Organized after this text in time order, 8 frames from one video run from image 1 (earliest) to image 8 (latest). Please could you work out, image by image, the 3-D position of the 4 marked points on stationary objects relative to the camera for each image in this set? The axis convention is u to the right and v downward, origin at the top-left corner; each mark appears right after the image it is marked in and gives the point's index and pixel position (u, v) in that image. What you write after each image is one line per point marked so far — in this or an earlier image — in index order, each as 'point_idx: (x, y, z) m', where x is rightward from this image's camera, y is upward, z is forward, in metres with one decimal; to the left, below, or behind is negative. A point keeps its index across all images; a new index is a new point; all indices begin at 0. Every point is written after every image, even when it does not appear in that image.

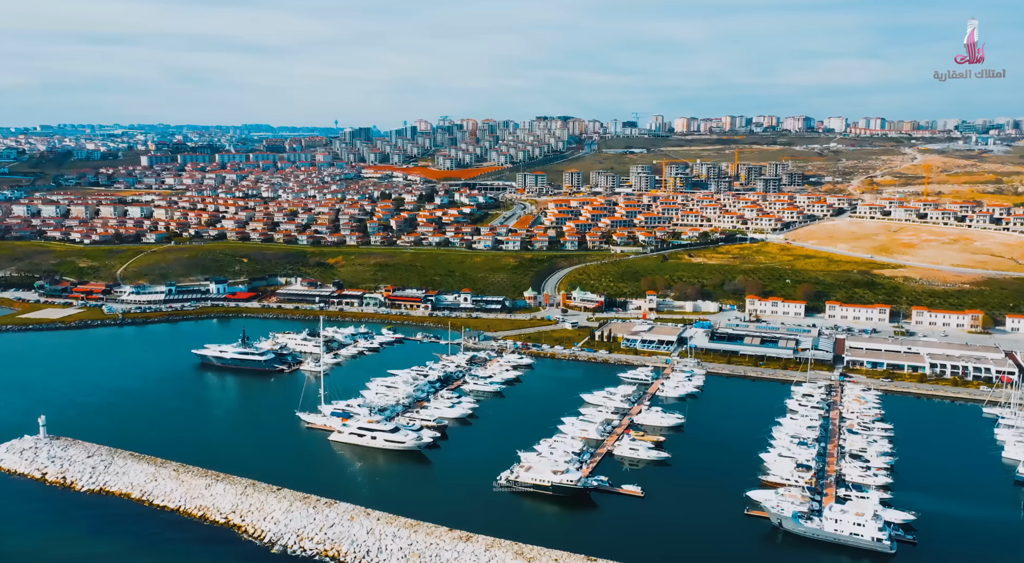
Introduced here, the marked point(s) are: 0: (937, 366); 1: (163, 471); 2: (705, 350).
0: (+9.4, -1.9, +17.6) m
1: (-5.4, -2.9, +12.4) m
2: (+4.7, -1.7, +19.5) m
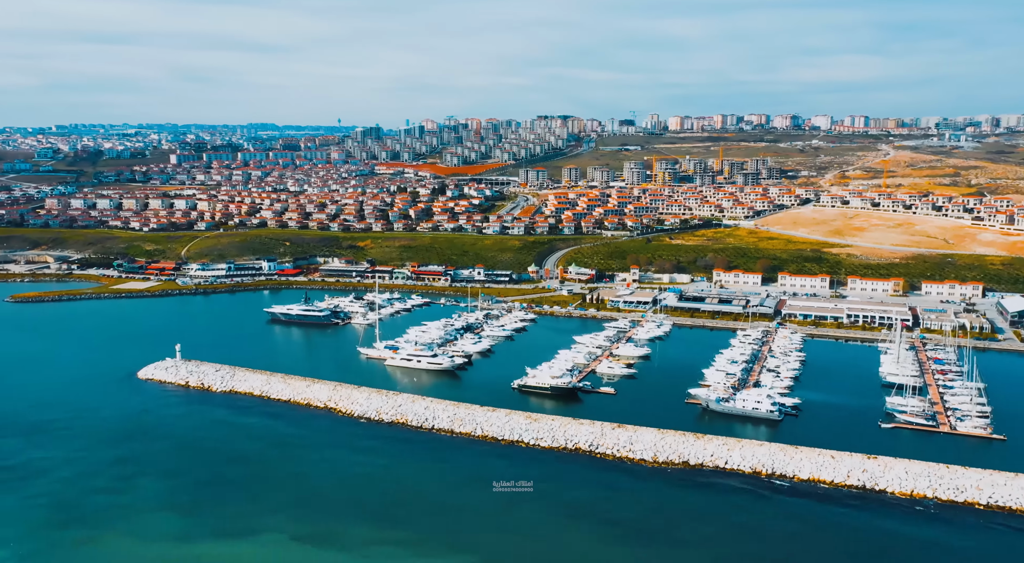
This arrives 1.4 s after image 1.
0: (+9.6, -1.0, +22.5) m
1: (-5.2, -2.1, +17.3) m
2: (+5.0, -0.8, +24.4) m
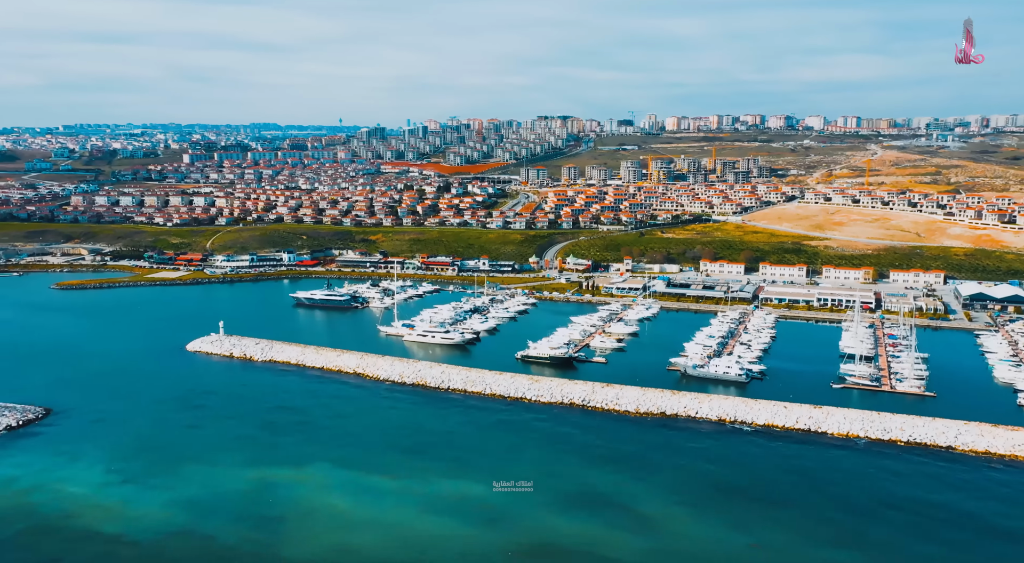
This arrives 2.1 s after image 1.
0: (+9.7, -0.6, +25.0) m
1: (-5.1, -1.7, +19.8) m
2: (+5.1, -0.4, +26.8) m
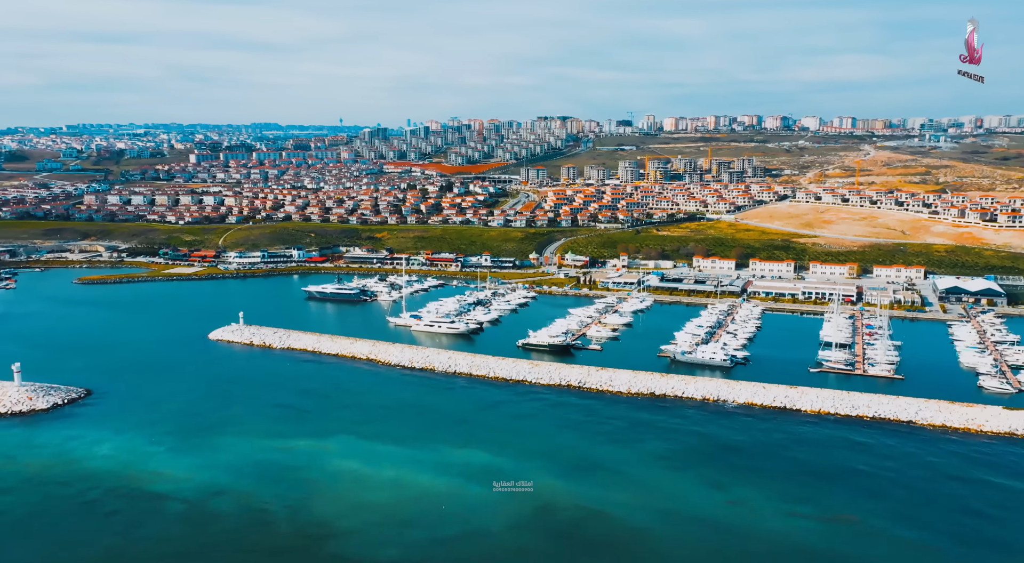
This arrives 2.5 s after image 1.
0: (+9.7, -0.4, +26.4) m
1: (-5.0, -1.5, +21.2) m
2: (+5.1, -0.2, +28.2) m
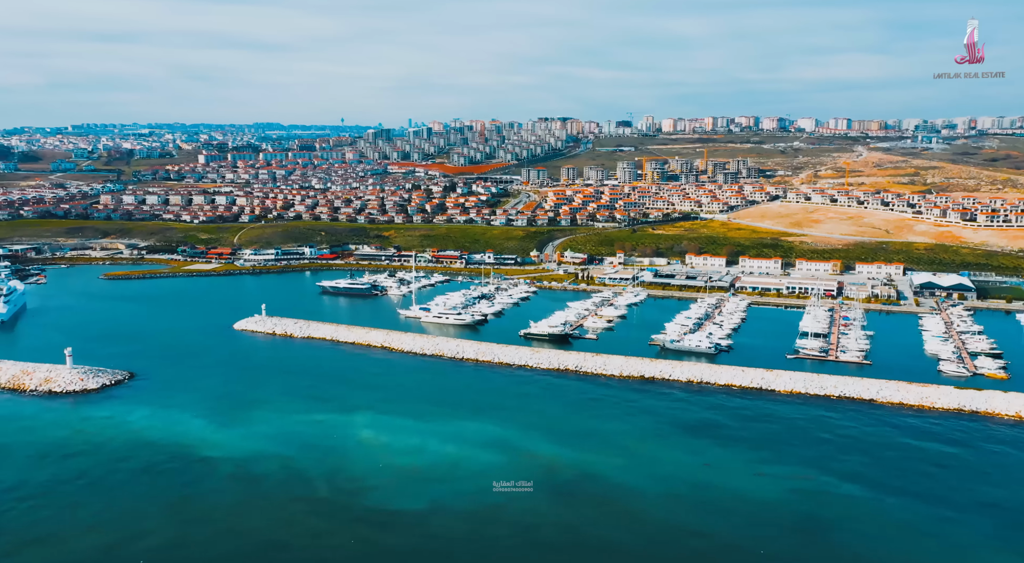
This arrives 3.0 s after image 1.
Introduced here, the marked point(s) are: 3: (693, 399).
0: (+9.8, -0.2, +28.1) m
1: (-4.9, -1.3, +22.9) m
2: (+5.2, -0.1, +30.0) m
3: (+3.9, -2.5, +17.2) m
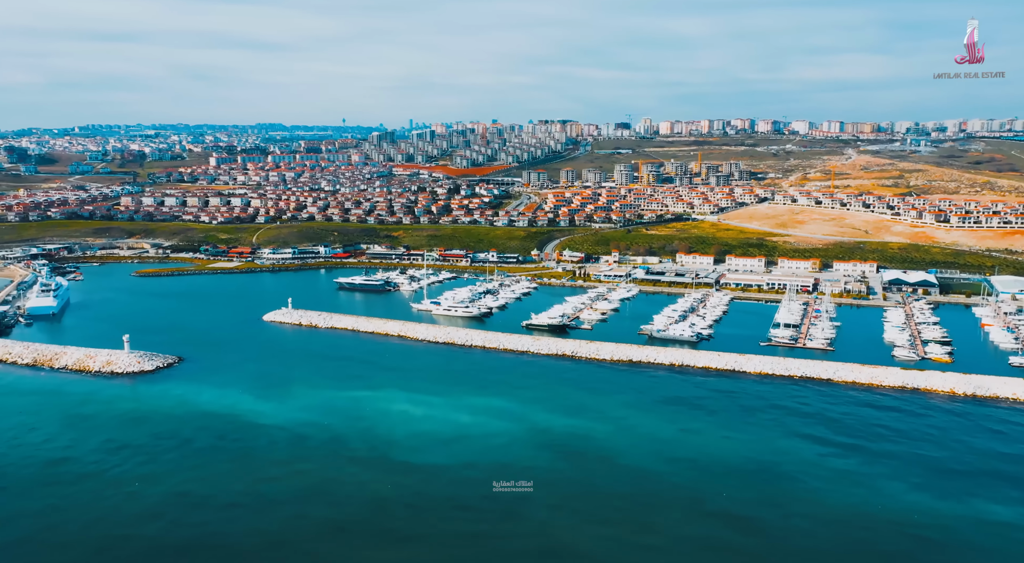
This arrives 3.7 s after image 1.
0: (+9.9, -0.1, +30.6) m
1: (-4.8, -1.2, +25.4) m
2: (+5.3, +0.1, +32.5) m
3: (+4.0, -2.4, +19.7) m
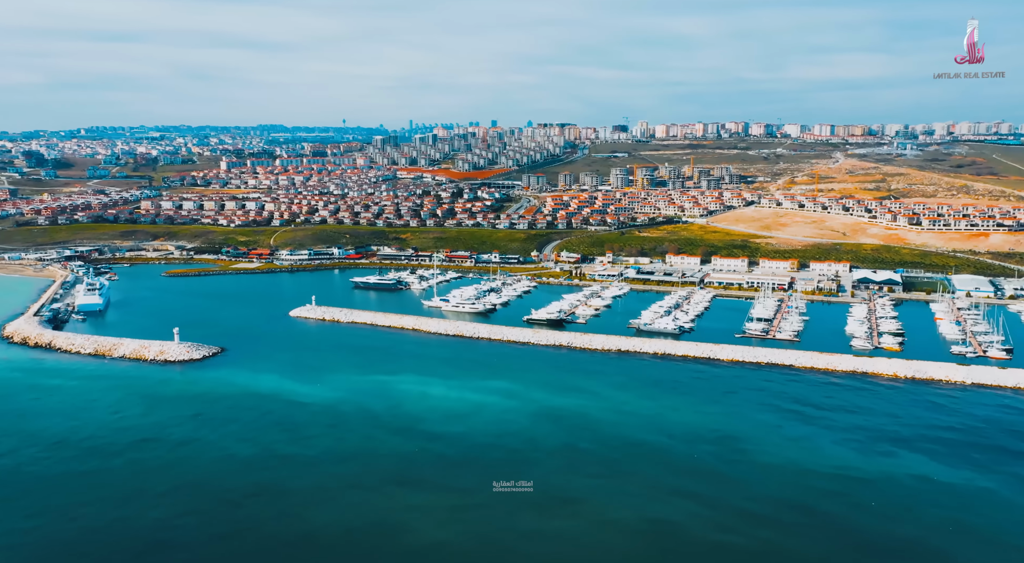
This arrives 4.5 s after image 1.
0: (+10.0, 0.0, +33.4) m
1: (-4.8, -1.2, +28.3) m
2: (+5.3, +0.1, +35.3) m
3: (+4.1, -2.4, +22.5) m
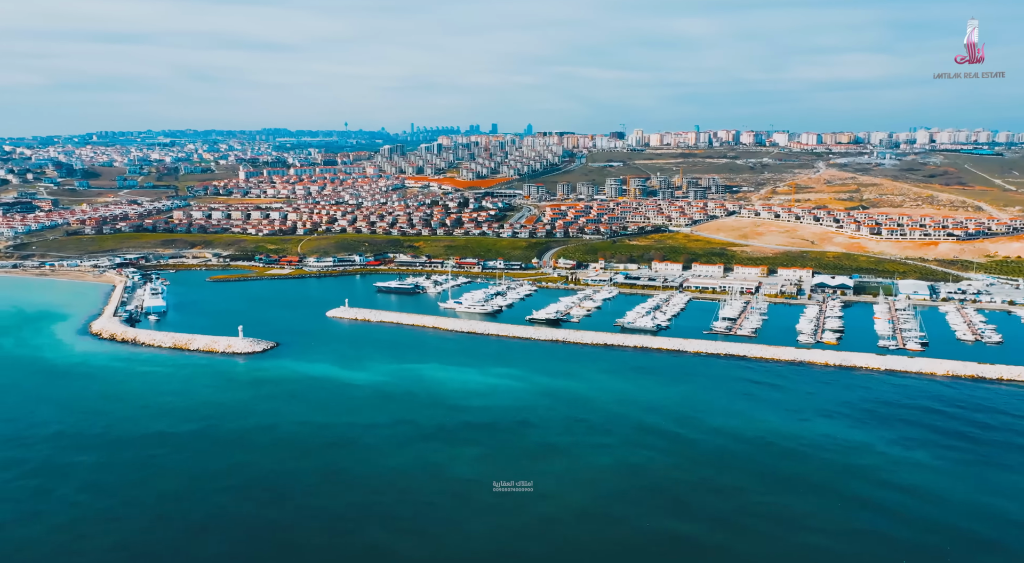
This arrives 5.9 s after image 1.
0: (+10.1, -0.3, +38.4) m
1: (-4.6, -1.4, +33.2) m
2: (+5.5, -0.1, +40.3) m
3: (+4.3, -2.6, +27.5) m
